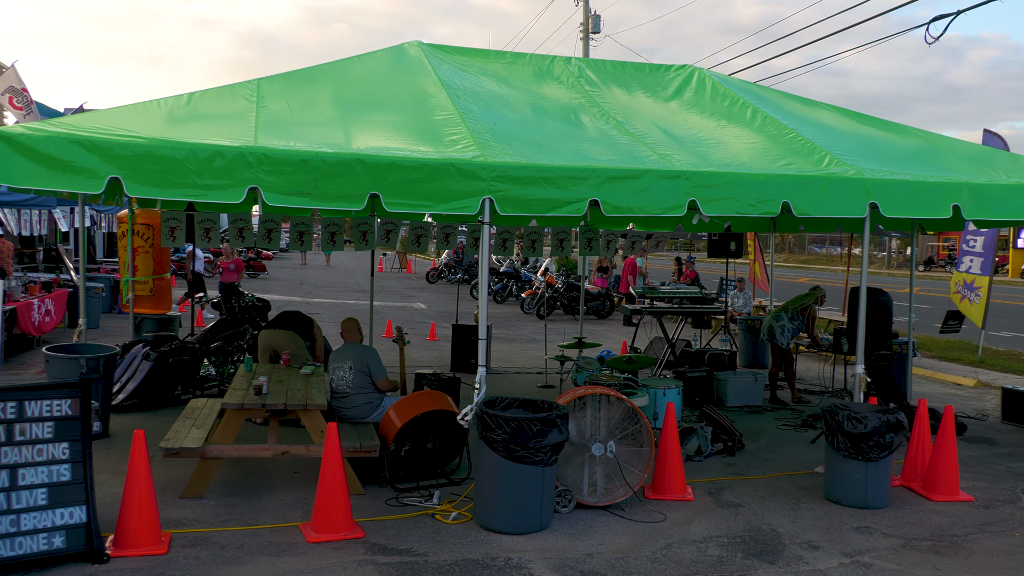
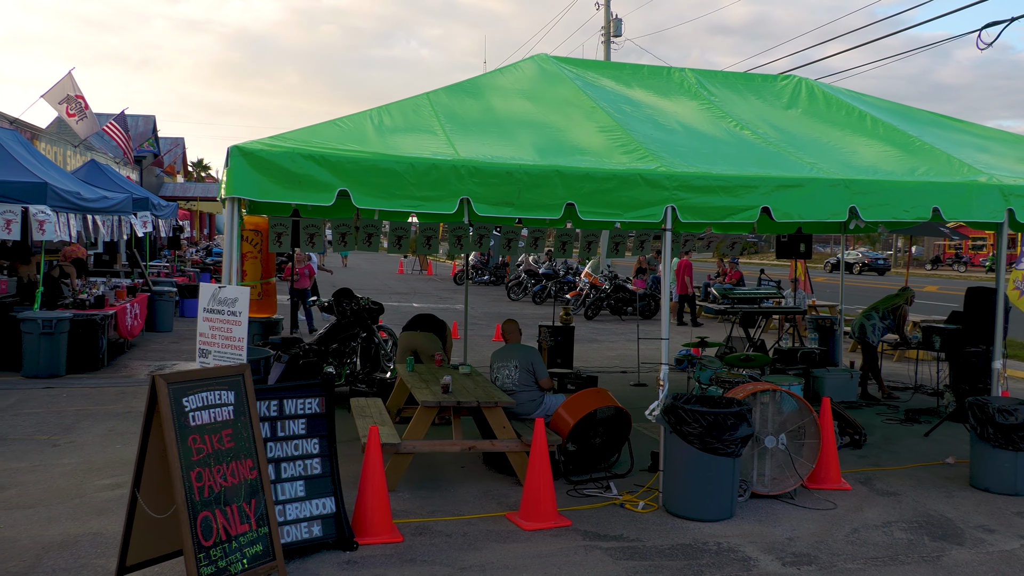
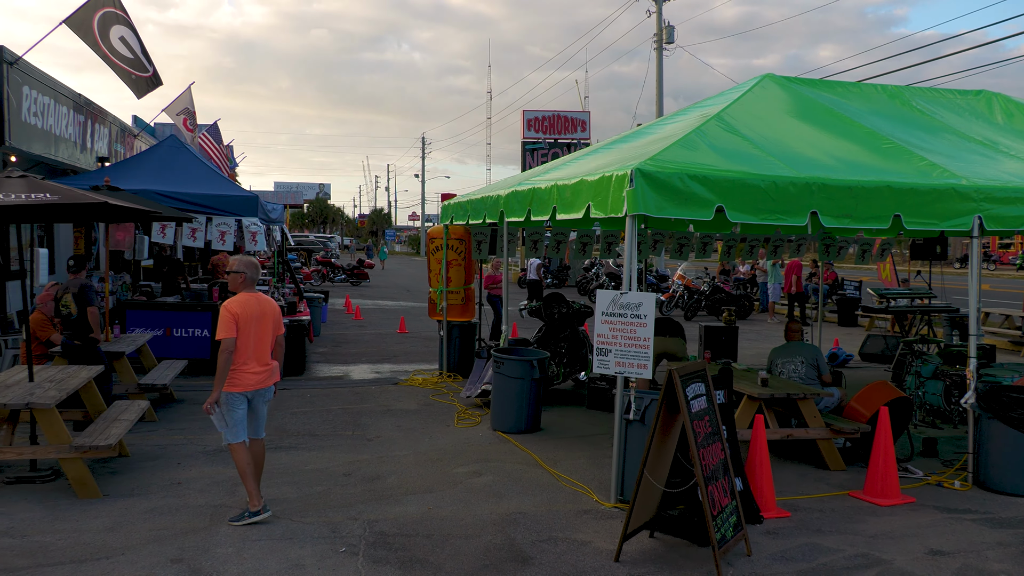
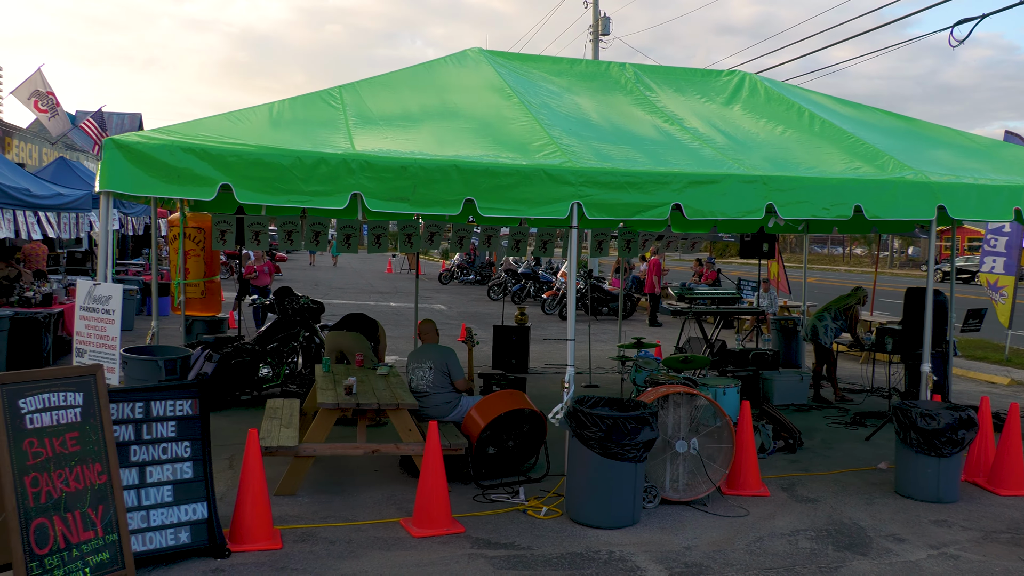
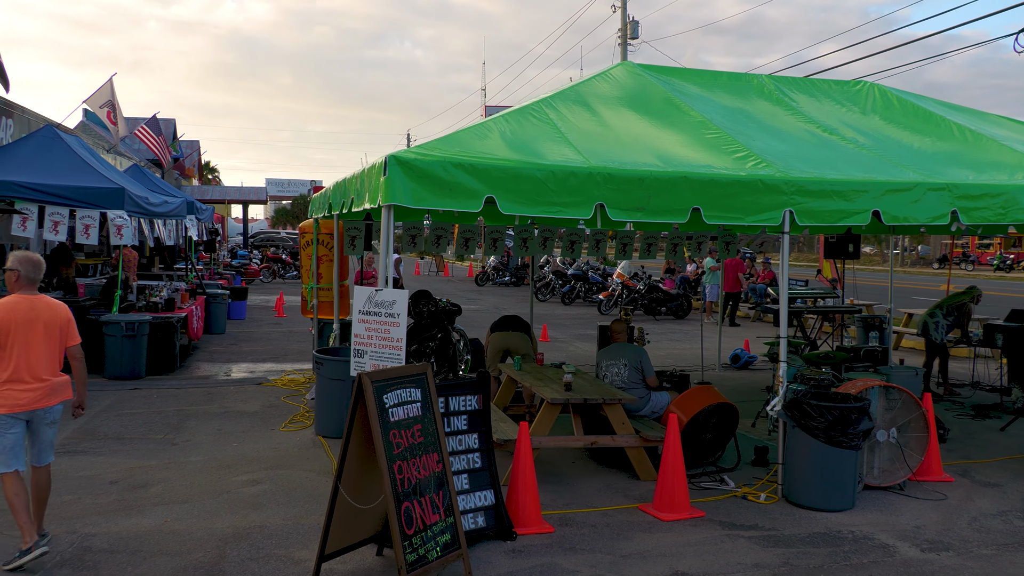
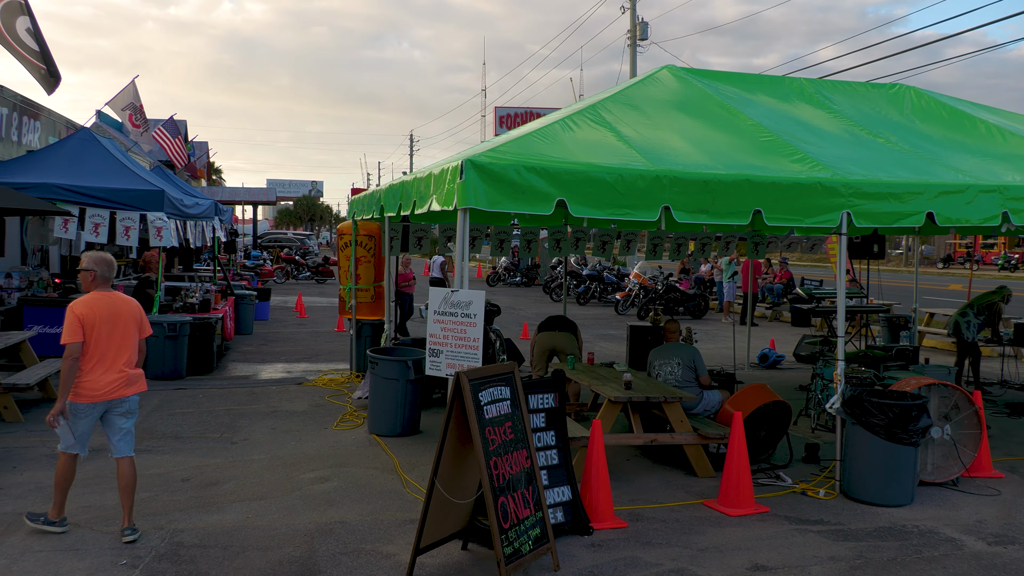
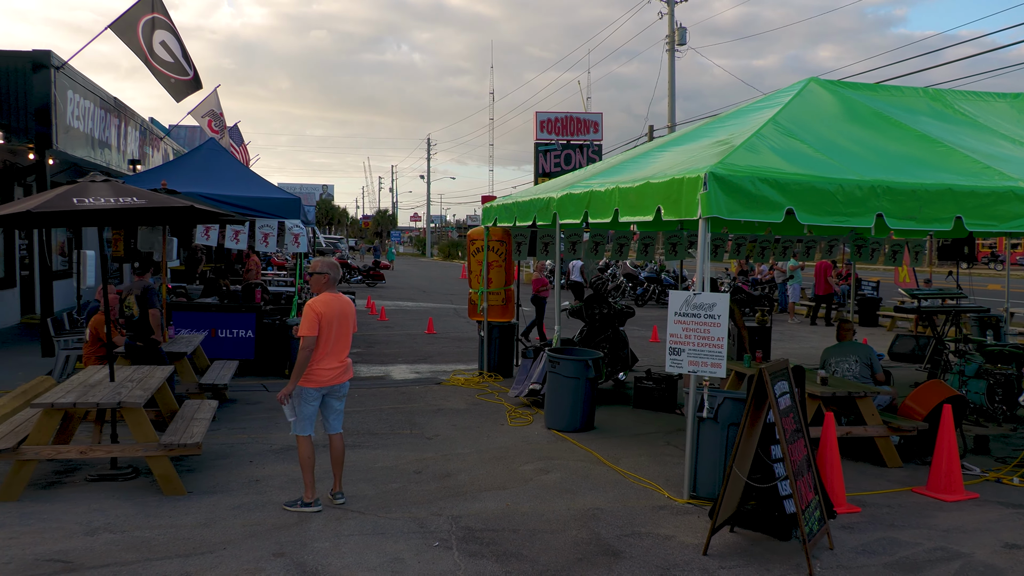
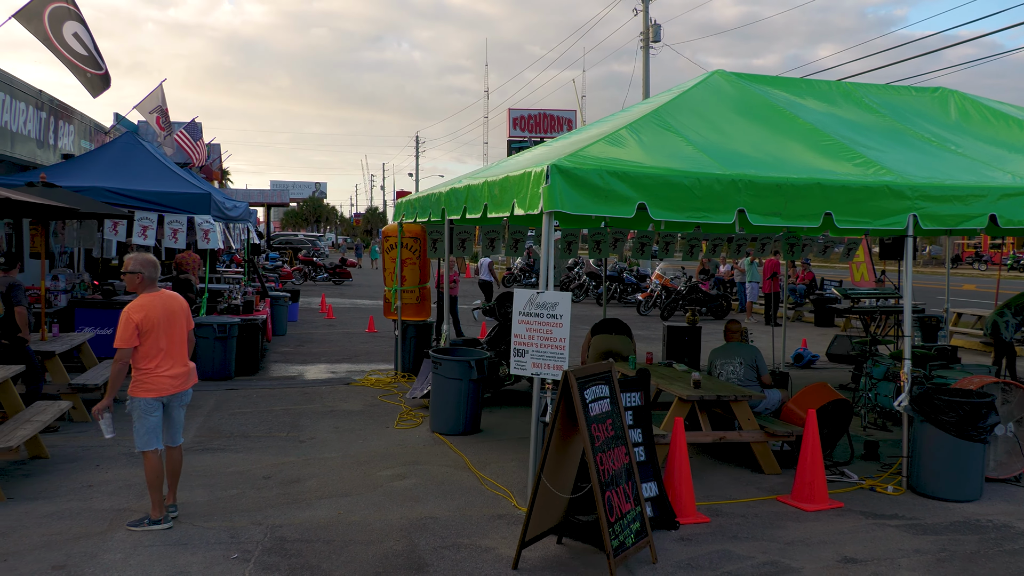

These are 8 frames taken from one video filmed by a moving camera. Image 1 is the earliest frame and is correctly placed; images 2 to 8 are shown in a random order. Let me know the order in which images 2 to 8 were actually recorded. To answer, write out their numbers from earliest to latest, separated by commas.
4, 2, 5, 6, 8, 3, 7
